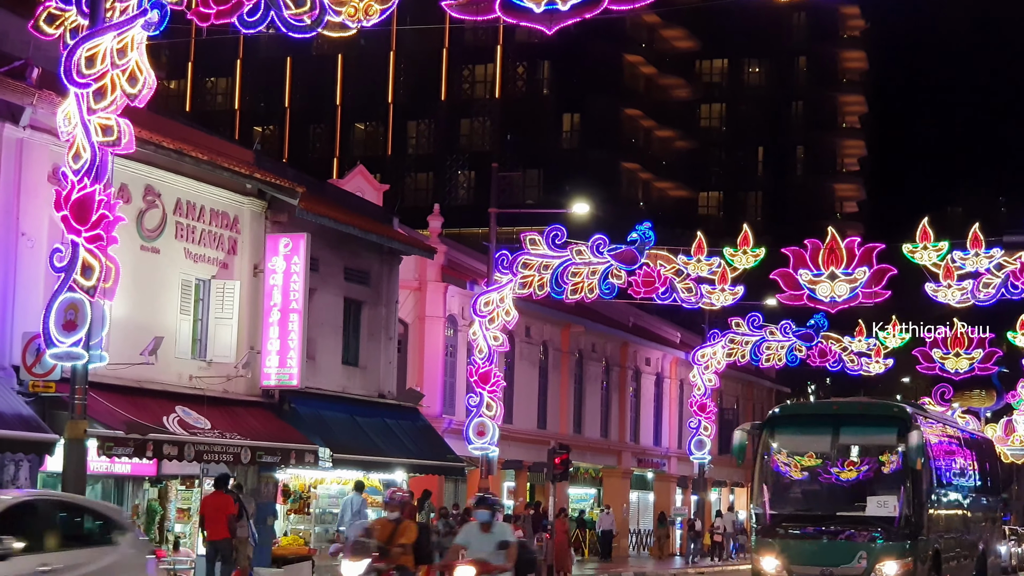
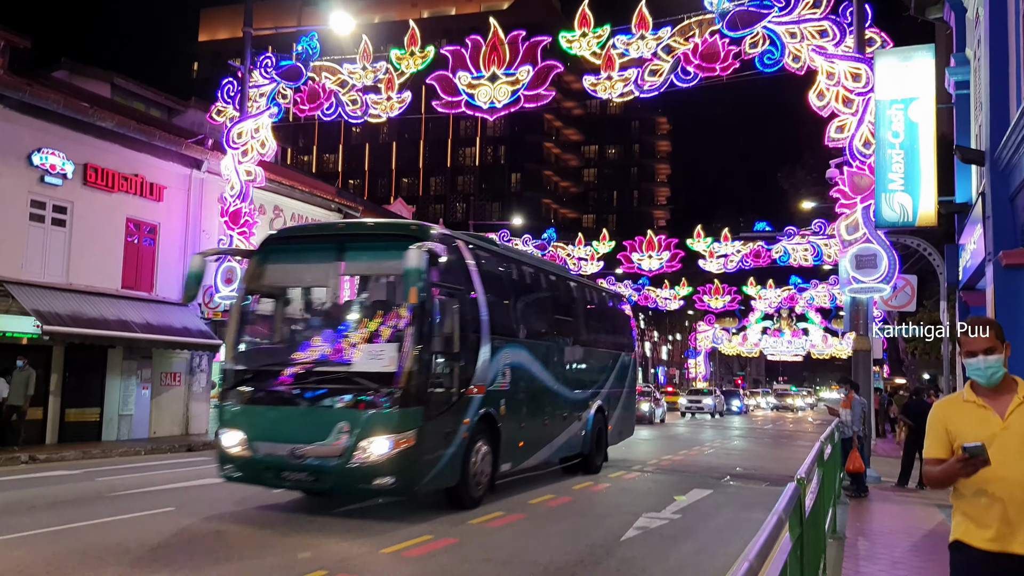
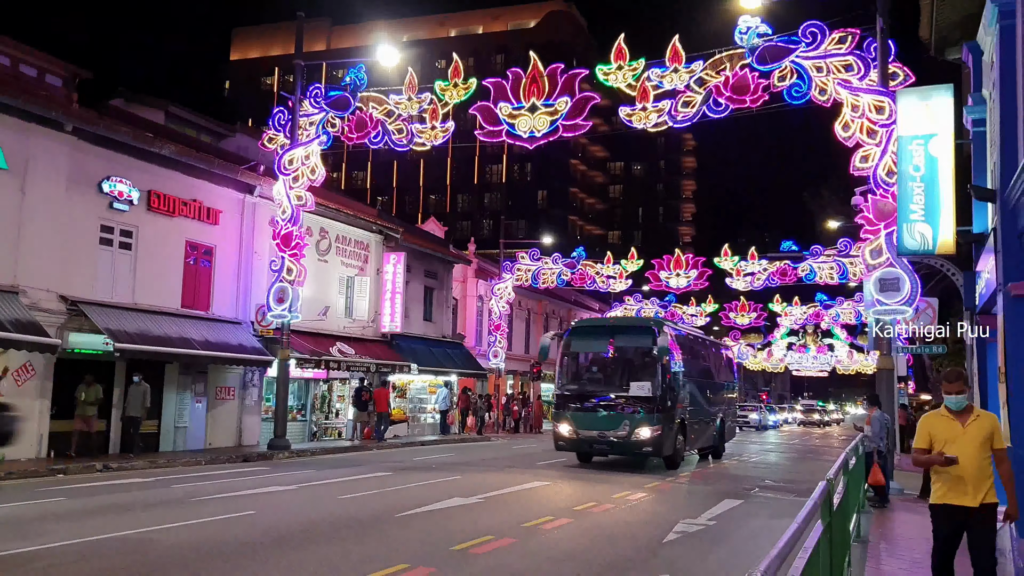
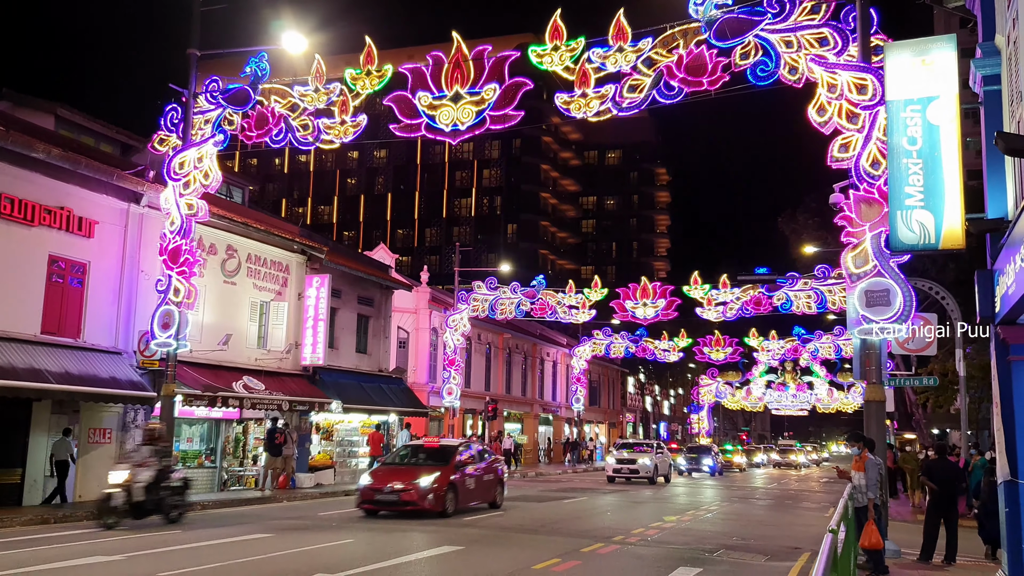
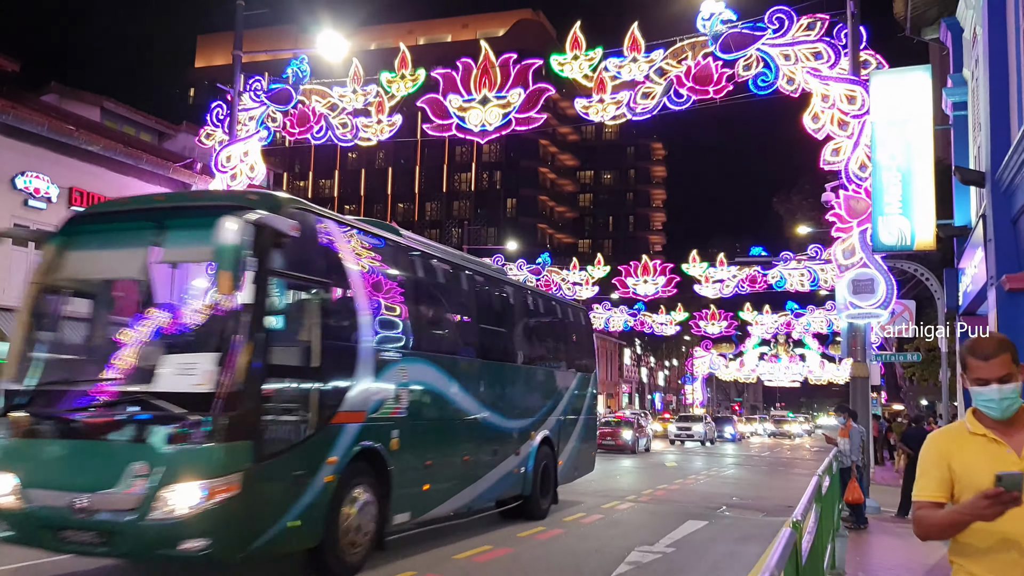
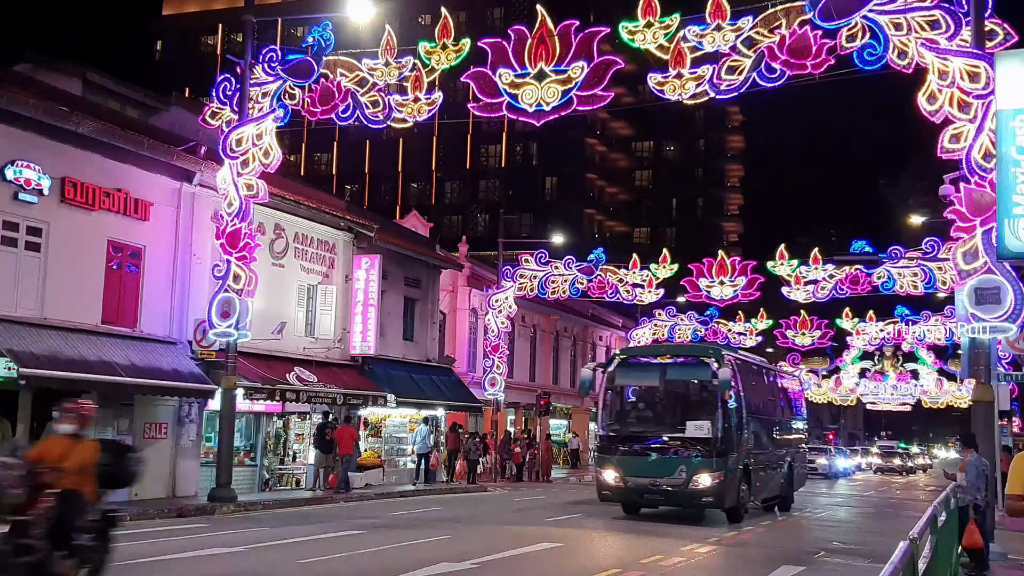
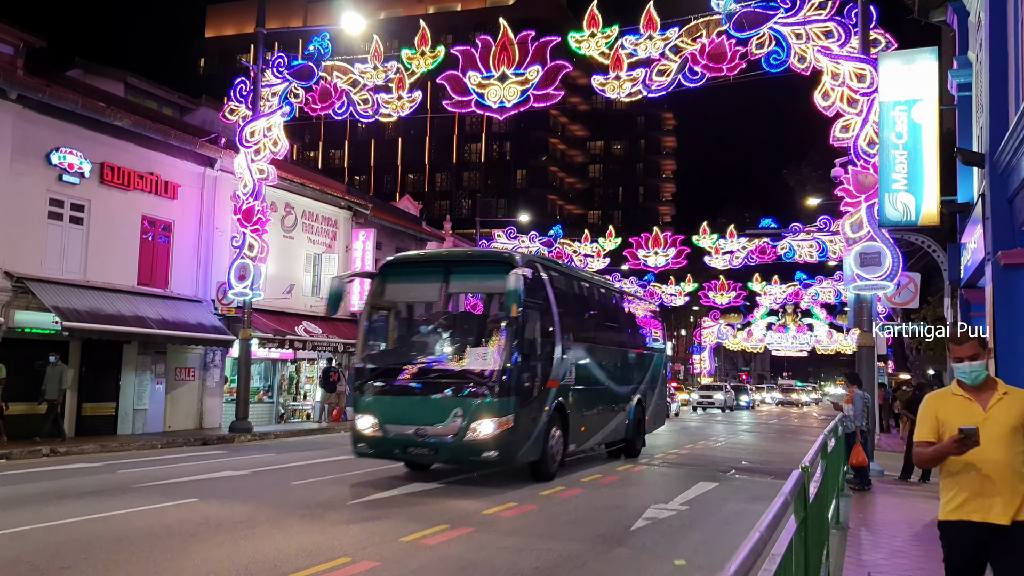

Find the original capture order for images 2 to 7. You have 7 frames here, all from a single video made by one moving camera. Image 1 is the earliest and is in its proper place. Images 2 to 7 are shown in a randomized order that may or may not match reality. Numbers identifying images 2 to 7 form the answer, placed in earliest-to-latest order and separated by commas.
6, 3, 7, 2, 5, 4
